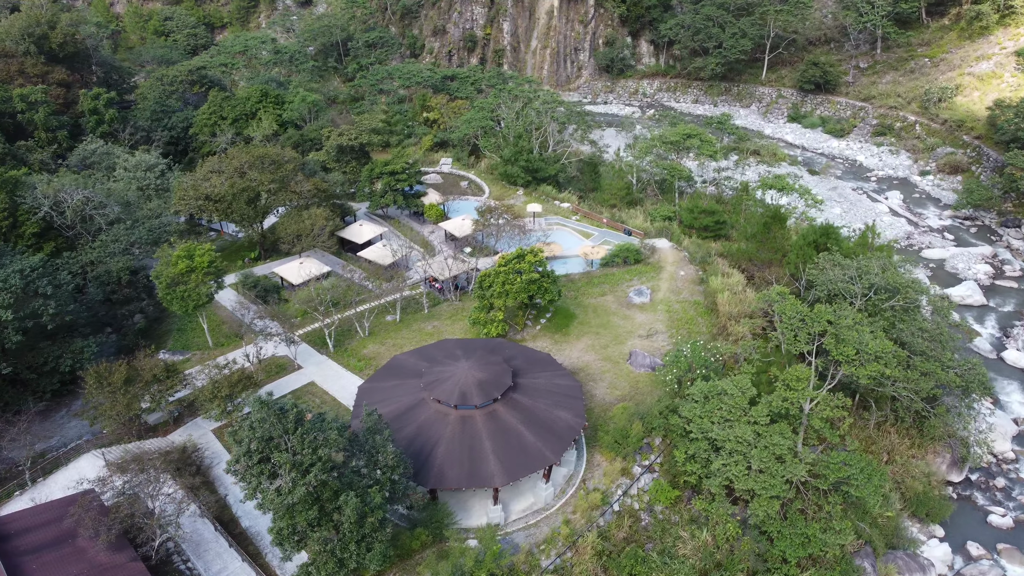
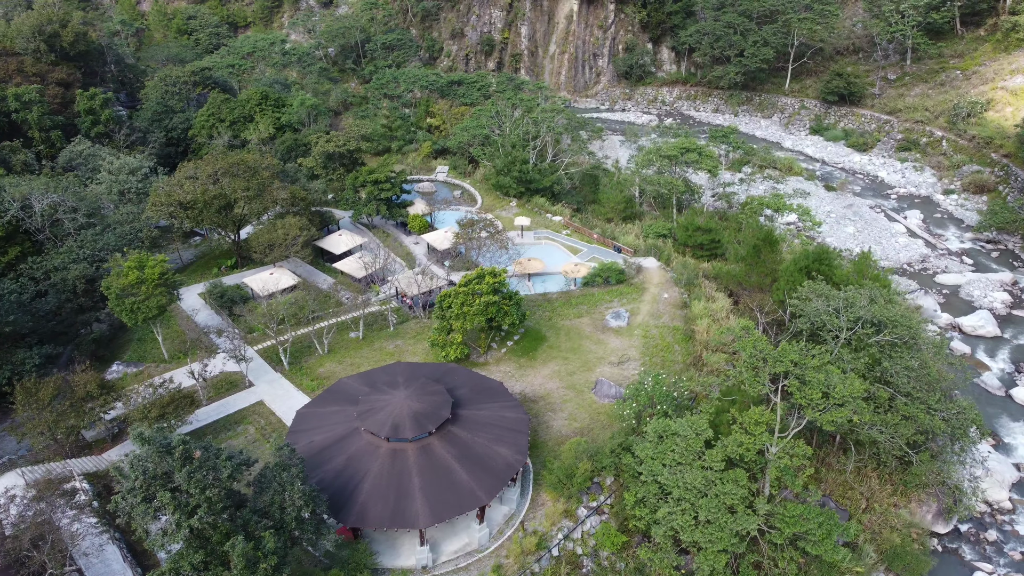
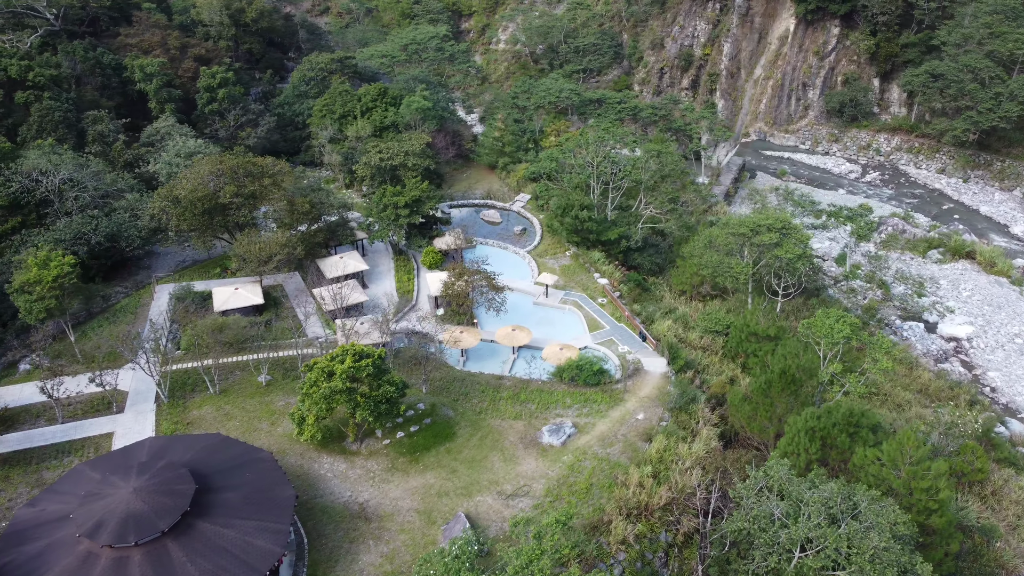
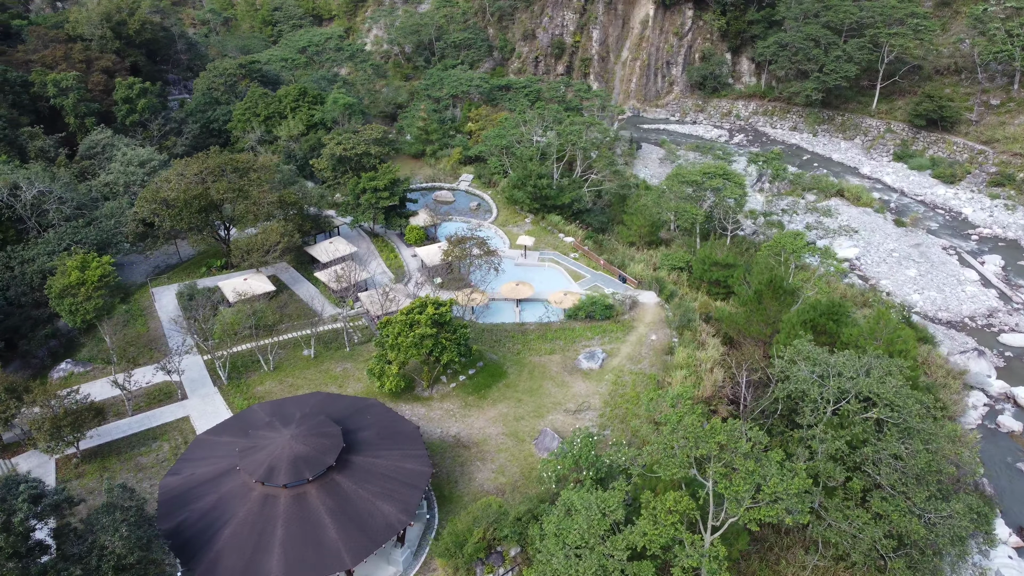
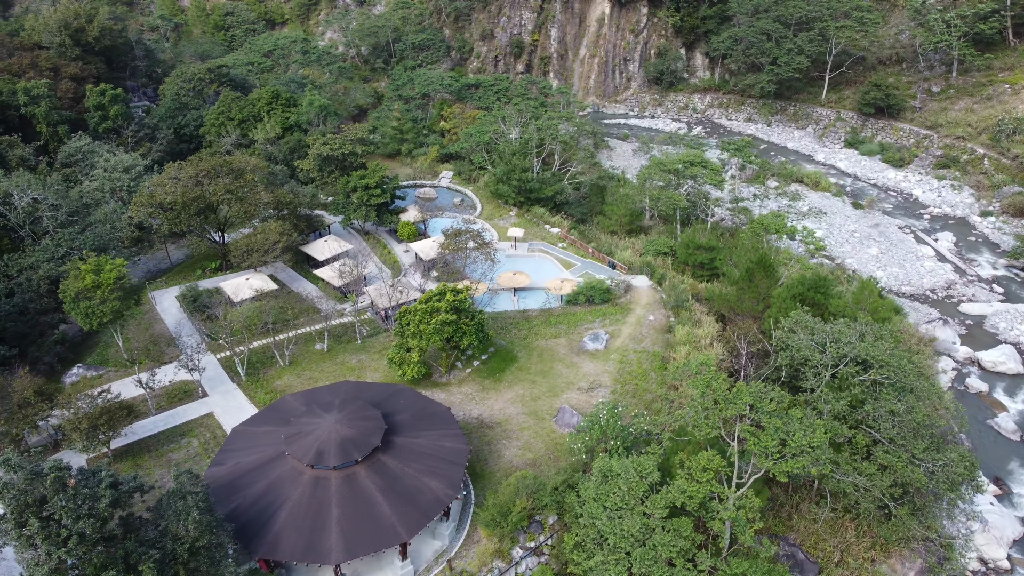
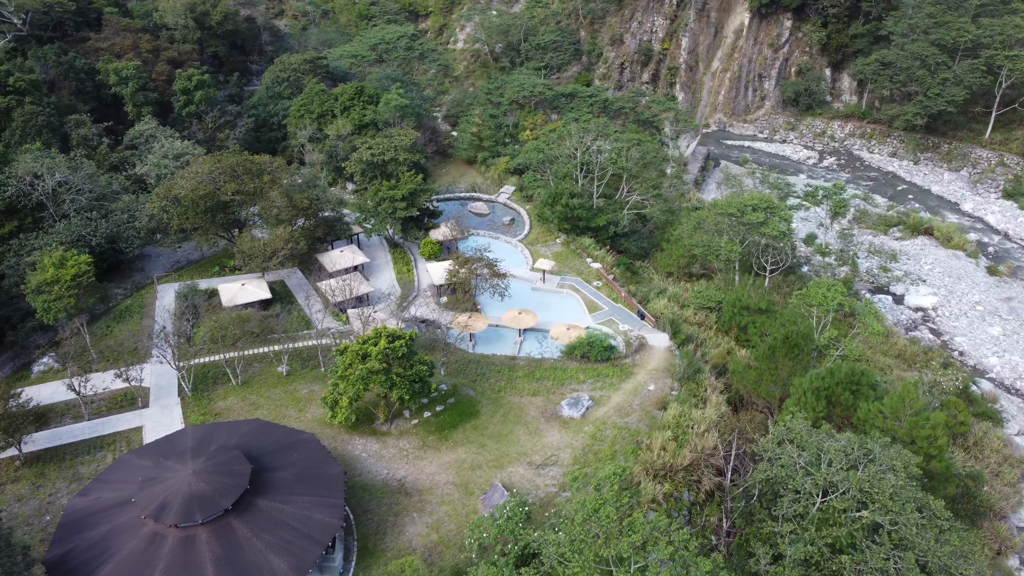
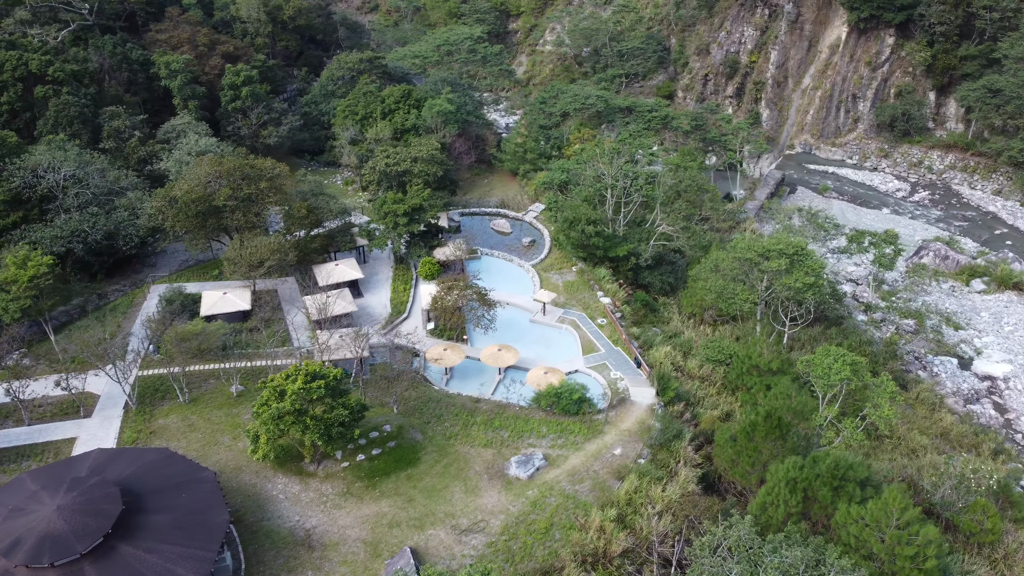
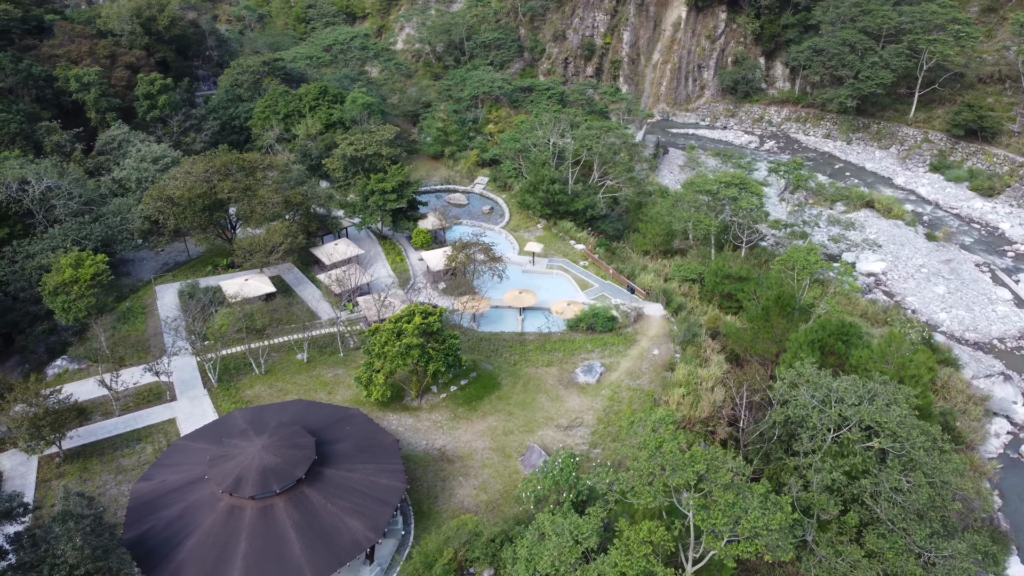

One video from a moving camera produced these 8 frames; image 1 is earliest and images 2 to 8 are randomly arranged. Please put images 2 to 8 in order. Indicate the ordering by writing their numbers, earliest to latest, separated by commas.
2, 5, 4, 8, 6, 3, 7
